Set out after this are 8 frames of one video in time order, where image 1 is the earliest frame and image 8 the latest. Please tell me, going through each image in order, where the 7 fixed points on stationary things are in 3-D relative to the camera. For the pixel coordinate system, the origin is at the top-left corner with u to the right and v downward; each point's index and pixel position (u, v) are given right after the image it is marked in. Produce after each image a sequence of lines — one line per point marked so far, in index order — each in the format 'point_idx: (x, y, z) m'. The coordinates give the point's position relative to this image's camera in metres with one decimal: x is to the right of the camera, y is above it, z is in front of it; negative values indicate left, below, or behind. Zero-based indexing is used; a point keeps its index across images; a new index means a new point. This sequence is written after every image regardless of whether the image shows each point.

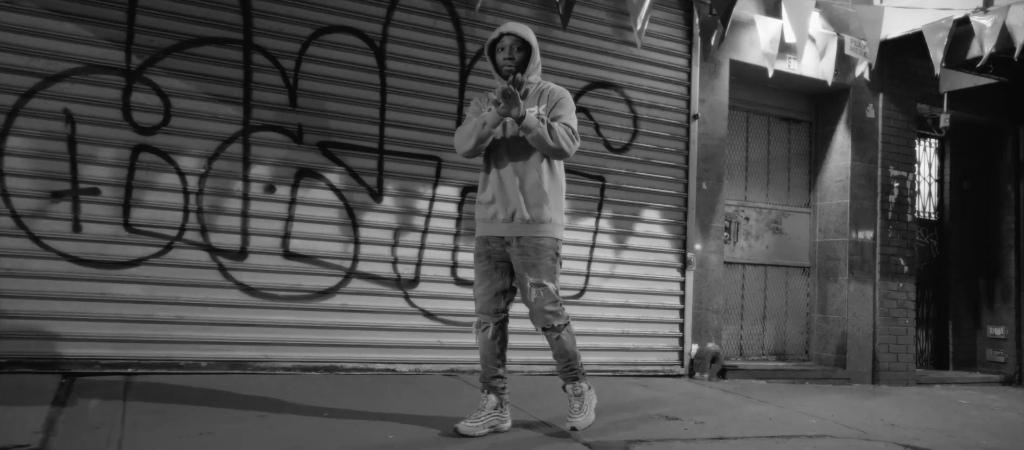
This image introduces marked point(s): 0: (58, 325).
0: (-2.5, -0.6, +4.5) m
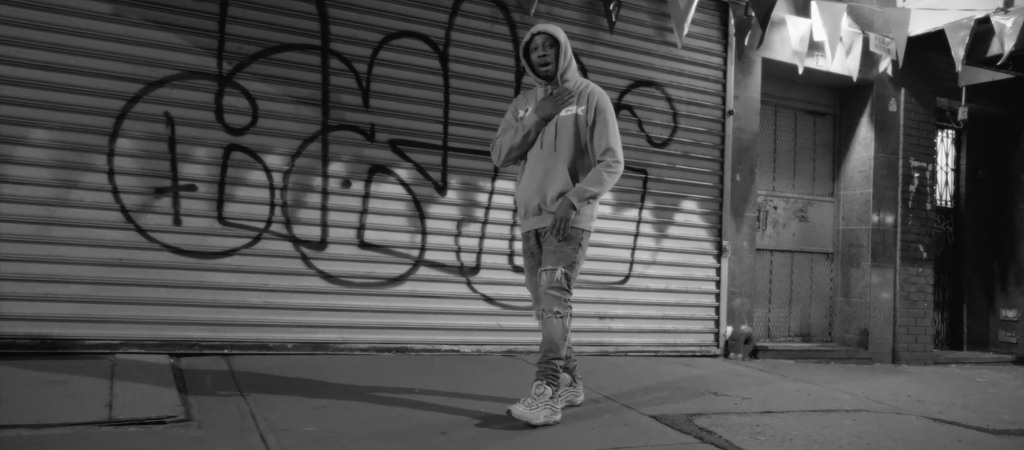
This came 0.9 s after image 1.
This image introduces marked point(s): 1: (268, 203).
0: (-2.1, -0.5, +5.0) m
1: (-1.6, +0.1, +5.3) m
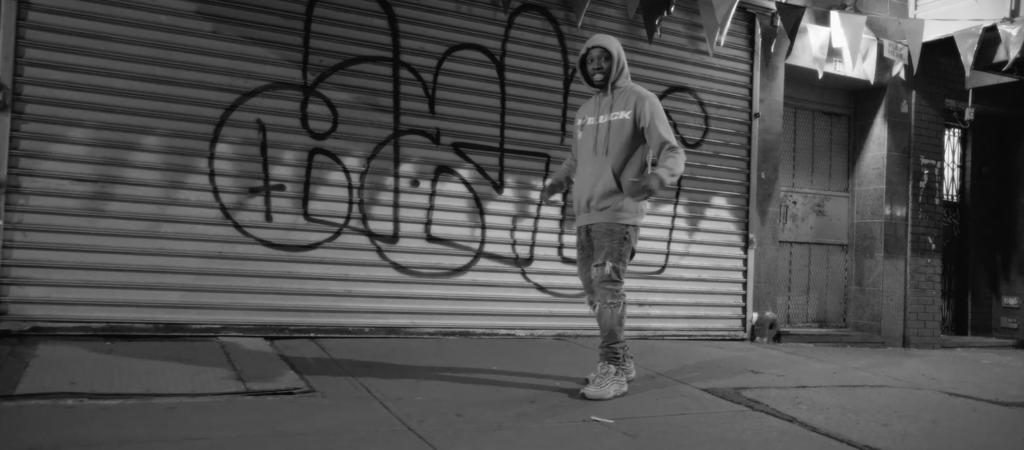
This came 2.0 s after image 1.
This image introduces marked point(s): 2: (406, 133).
0: (-1.7, -0.5, +5.5) m
1: (-1.2, +0.2, +5.8) m
2: (-0.8, +0.7, +6.0) m
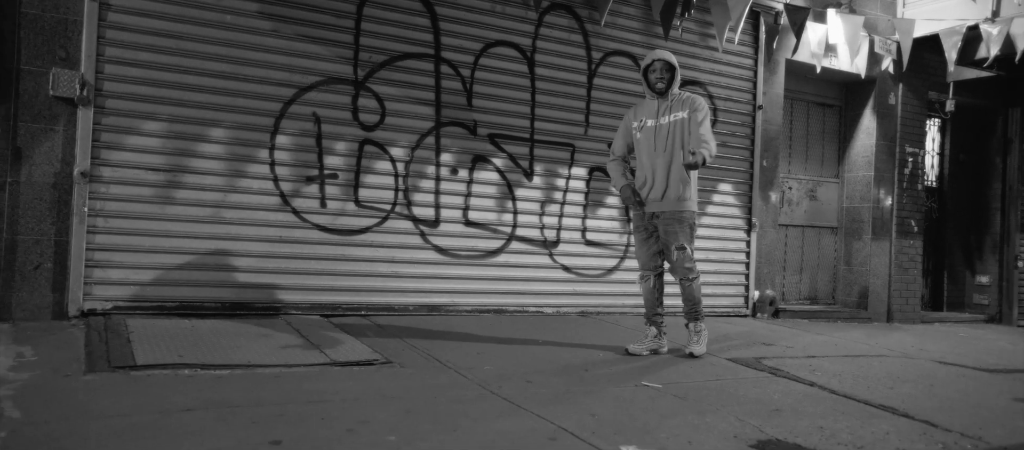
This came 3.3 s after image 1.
0: (-1.5, -0.4, +6.0) m
1: (-0.9, +0.3, +6.3) m
2: (-0.5, +0.8, +6.5) m
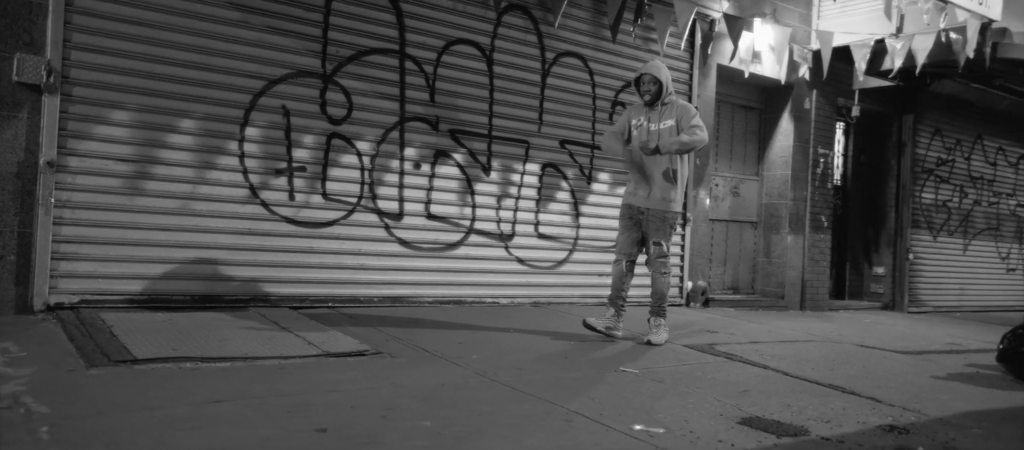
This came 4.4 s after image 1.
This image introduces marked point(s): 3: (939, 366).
0: (-1.7, -0.3, +6.0) m
1: (-1.2, +0.3, +6.3) m
2: (-0.8, +0.8, +6.6) m
3: (+3.3, -1.1, +6.2) m
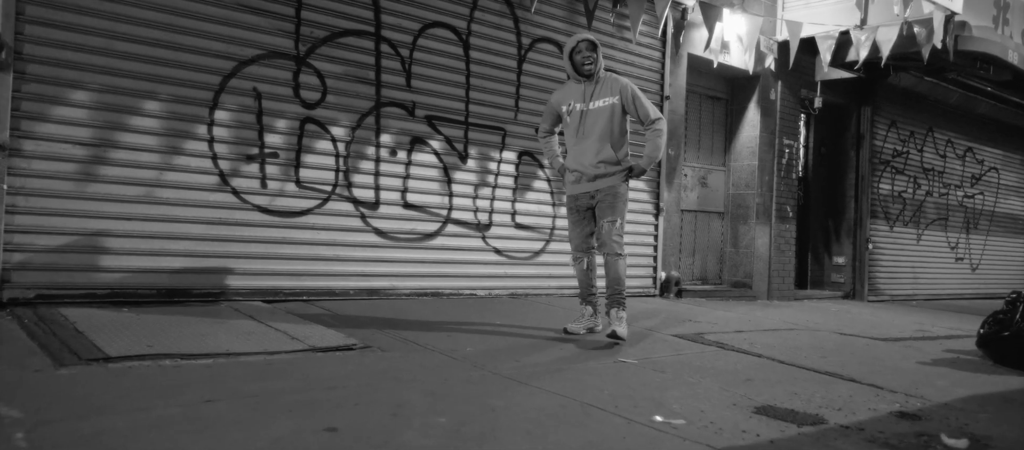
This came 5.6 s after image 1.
0: (-1.8, -0.3, +5.7) m
1: (-1.3, +0.4, +6.0) m
2: (-1.0, +0.9, +6.3) m
3: (+3.1, -1.0, +6.3) m
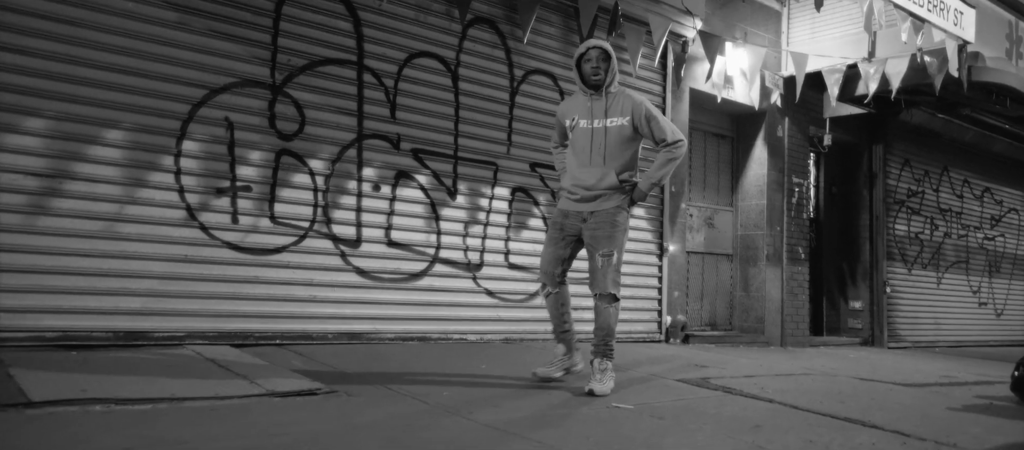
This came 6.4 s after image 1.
0: (-1.9, -0.5, +5.3) m
1: (-1.4, +0.1, +5.7) m
2: (-1.1, +0.6, +6.0) m
3: (+3.1, -1.2, +5.7) m
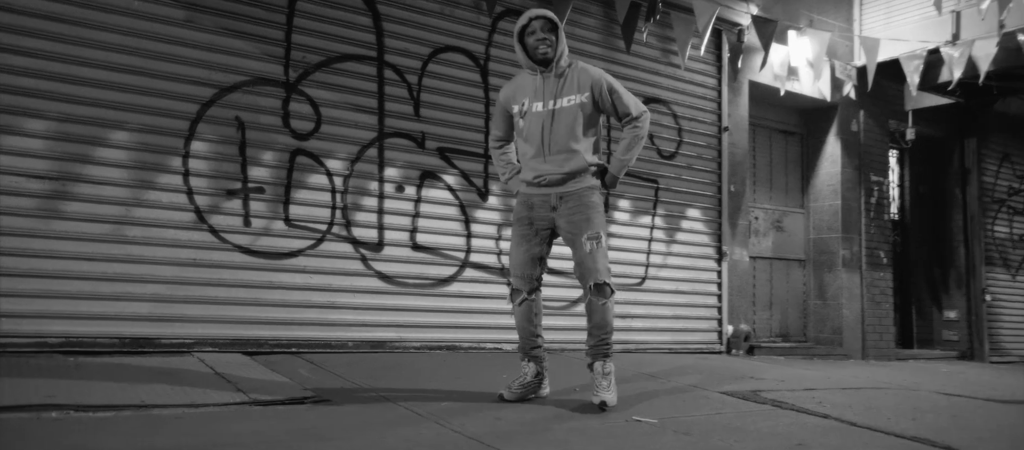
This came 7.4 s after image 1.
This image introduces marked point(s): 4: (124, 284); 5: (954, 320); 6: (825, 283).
0: (-1.7, -0.5, +5.1) m
1: (-1.2, +0.1, +5.4) m
2: (-0.8, +0.6, +5.7) m
3: (+3.3, -1.2, +5.0) m
4: (-2.3, -0.3, +4.8) m
5: (+5.3, -1.1, +9.8) m
6: (+3.3, -0.6, +8.6) m
